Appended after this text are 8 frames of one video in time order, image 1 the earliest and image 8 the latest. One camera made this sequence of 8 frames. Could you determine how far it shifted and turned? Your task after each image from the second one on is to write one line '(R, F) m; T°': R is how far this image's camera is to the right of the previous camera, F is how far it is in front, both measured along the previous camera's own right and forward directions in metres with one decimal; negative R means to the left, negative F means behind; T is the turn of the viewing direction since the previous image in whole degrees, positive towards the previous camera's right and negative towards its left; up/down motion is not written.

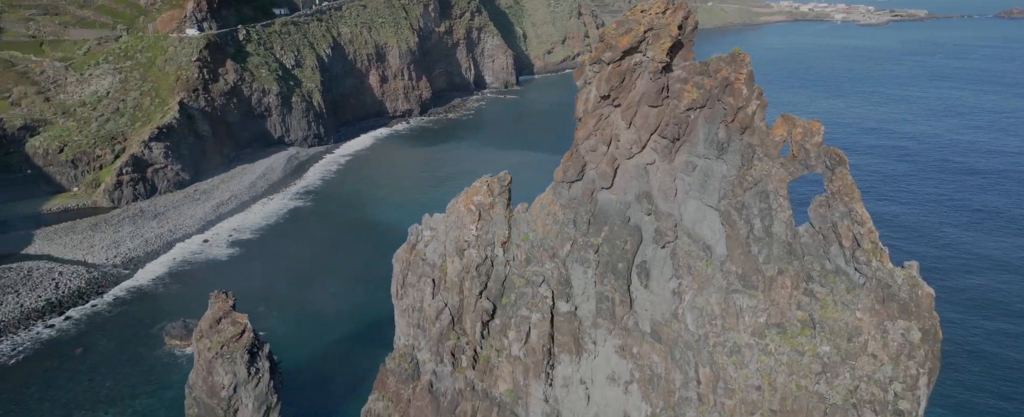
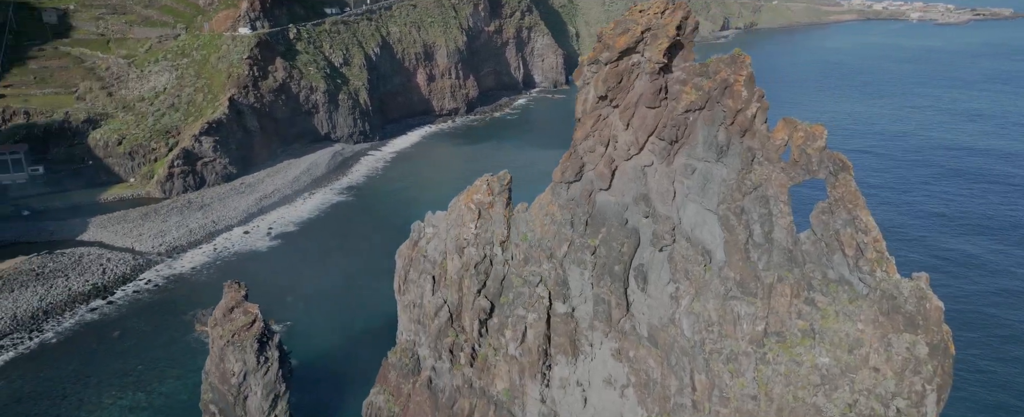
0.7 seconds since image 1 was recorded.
(+2.8, 0.0) m; -5°
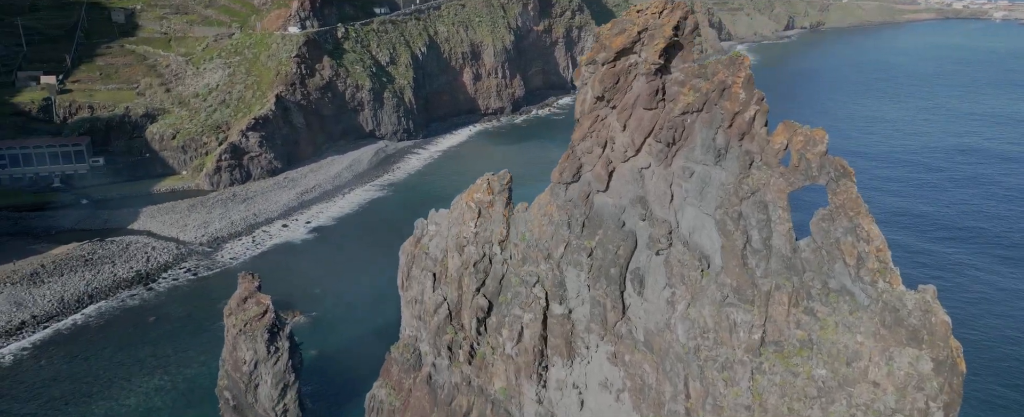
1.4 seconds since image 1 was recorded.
(+2.8, 0.0) m; -5°
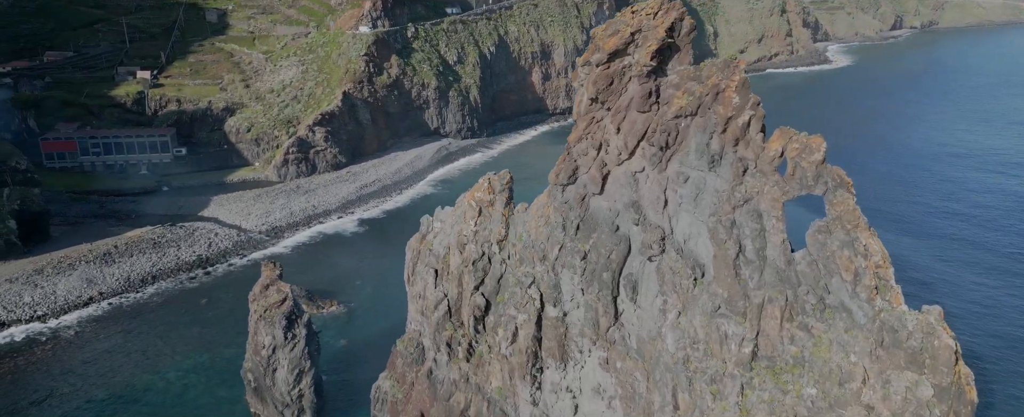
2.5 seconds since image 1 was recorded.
(+4.2, +0.2) m; -7°
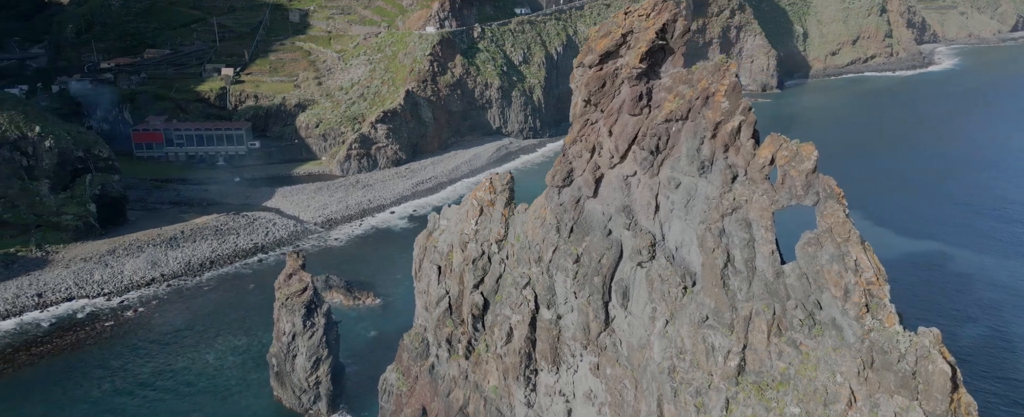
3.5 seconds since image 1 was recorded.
(+4.1, +0.2) m; -7°
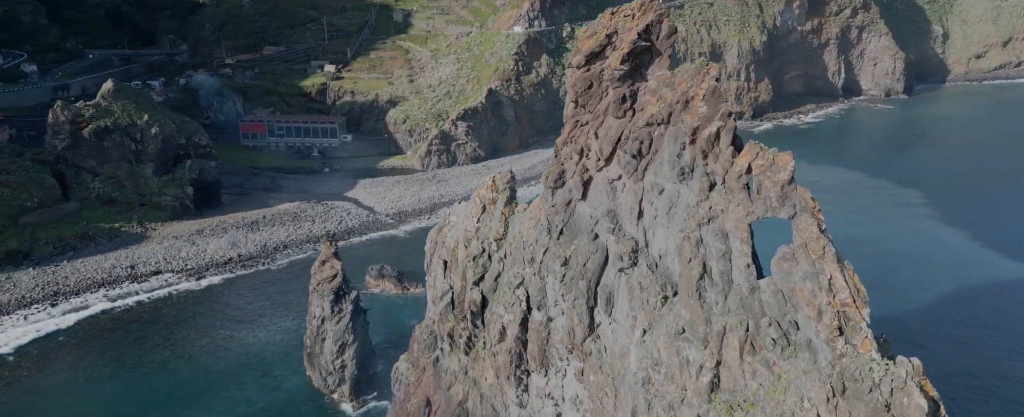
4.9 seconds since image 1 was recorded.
(+5.5, +0.4) m; -10°
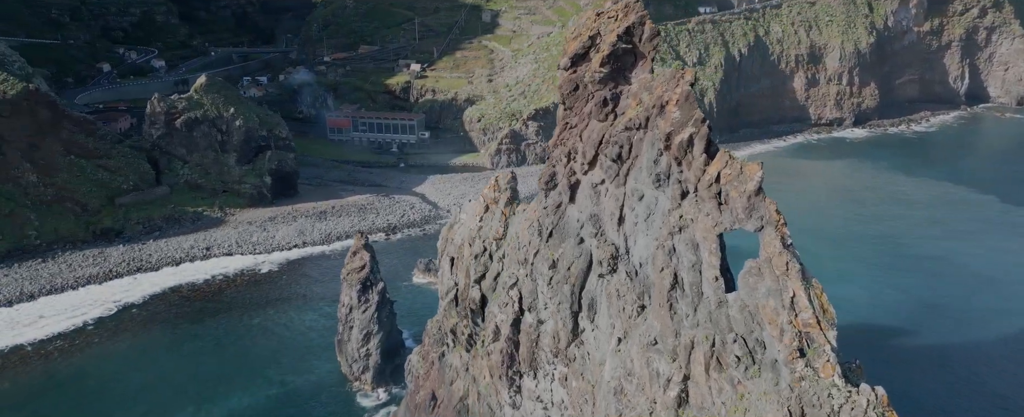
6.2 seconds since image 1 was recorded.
(+4.9, +0.3) m; -9°
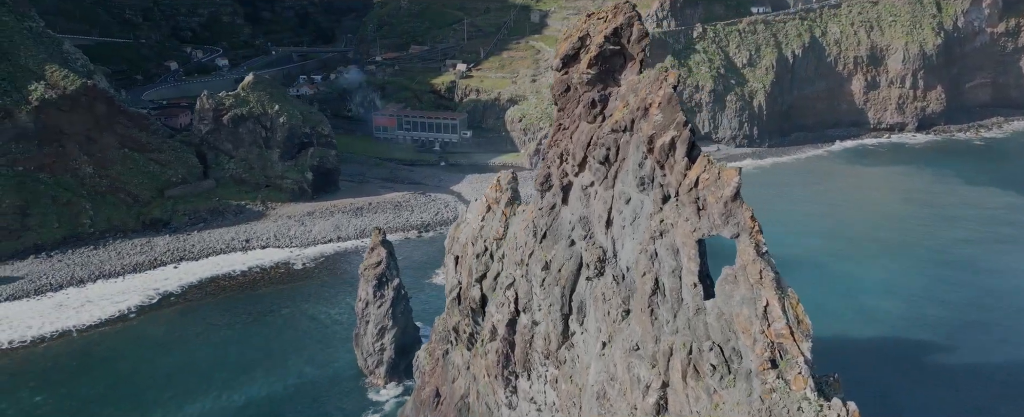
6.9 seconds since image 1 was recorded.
(+2.7, +0.1) m; -5°
